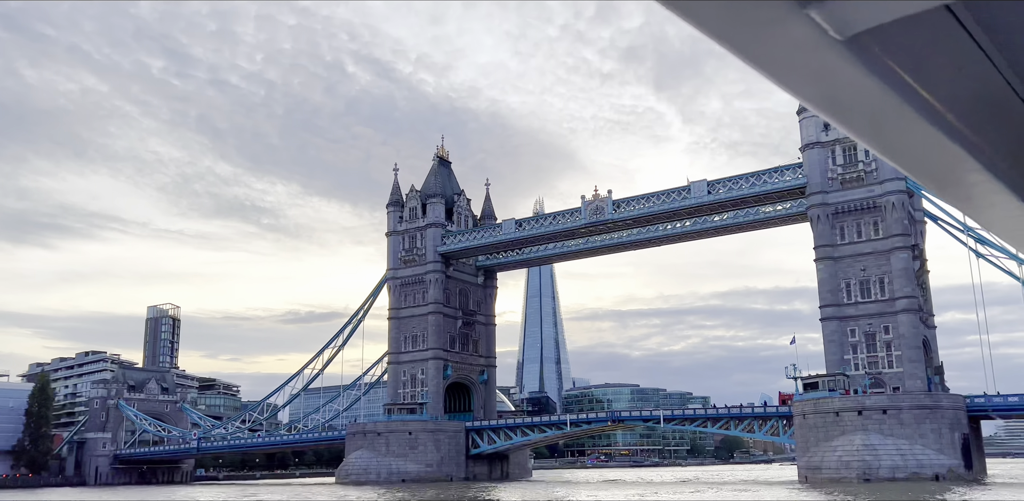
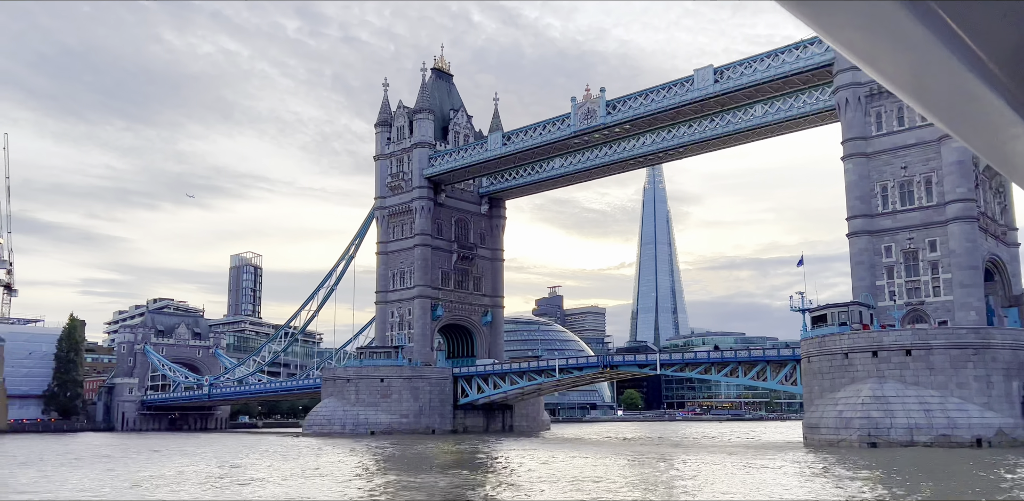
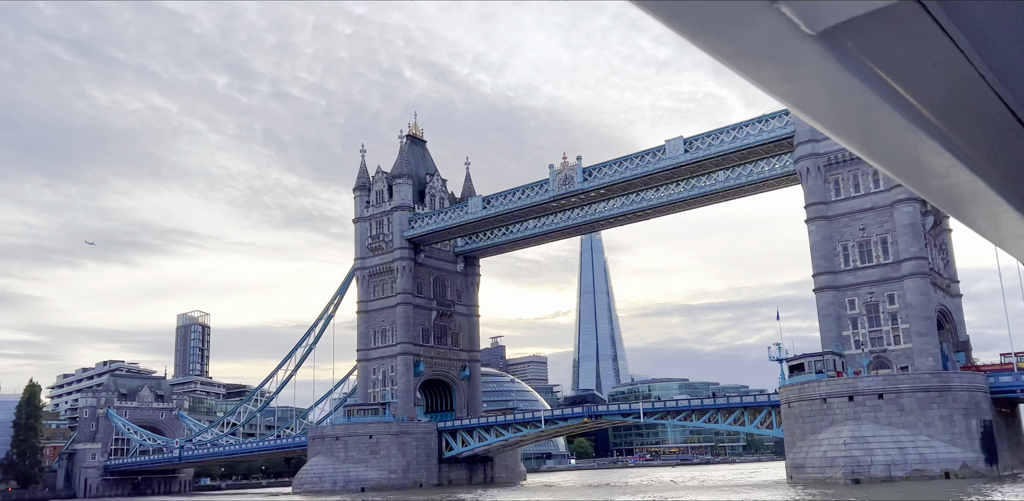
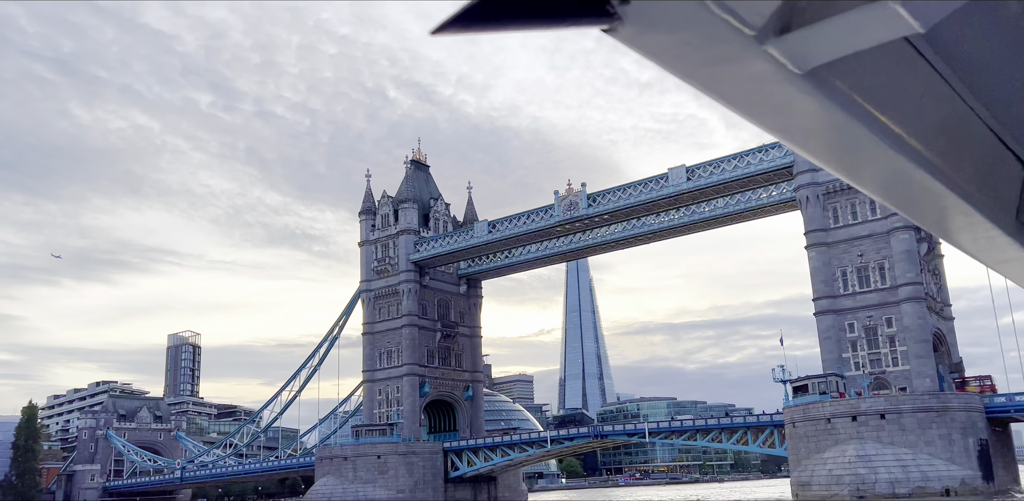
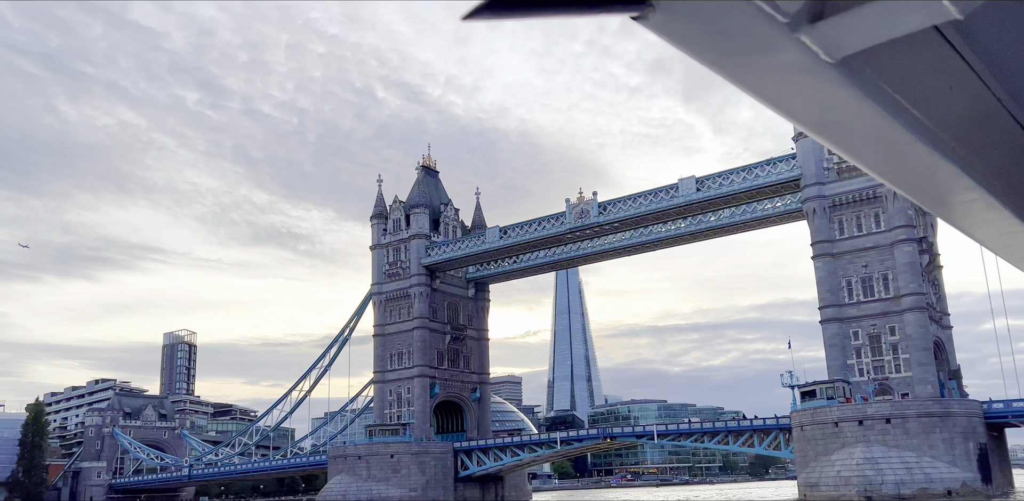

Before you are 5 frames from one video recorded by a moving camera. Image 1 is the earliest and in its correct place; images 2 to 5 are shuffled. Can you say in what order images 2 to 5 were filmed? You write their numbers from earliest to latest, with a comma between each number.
5, 4, 3, 2
